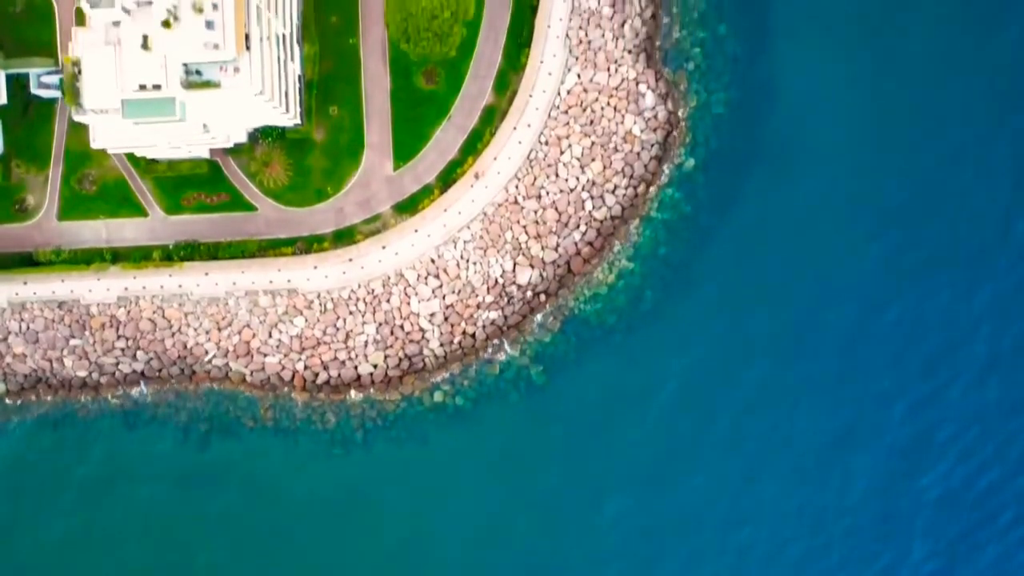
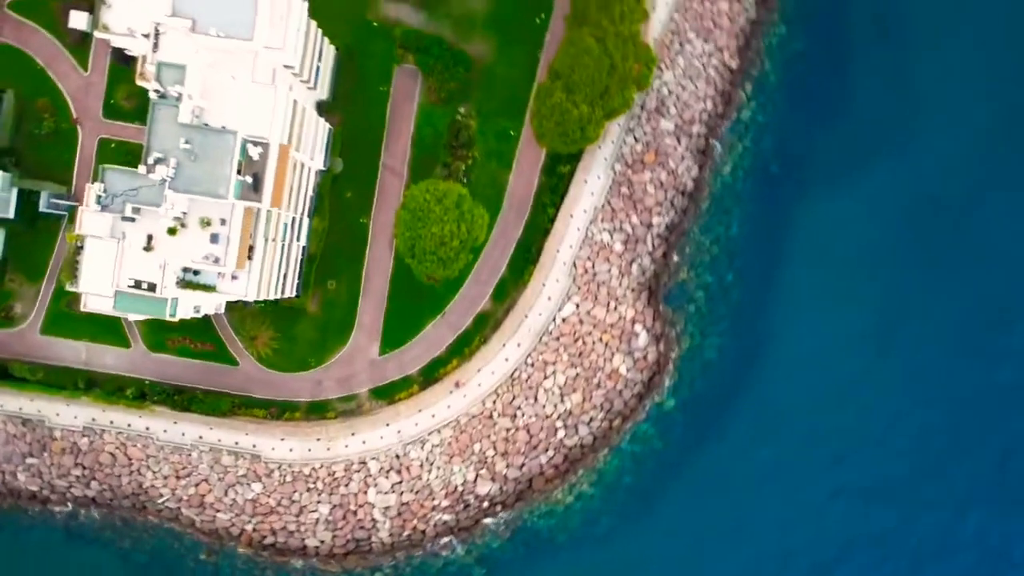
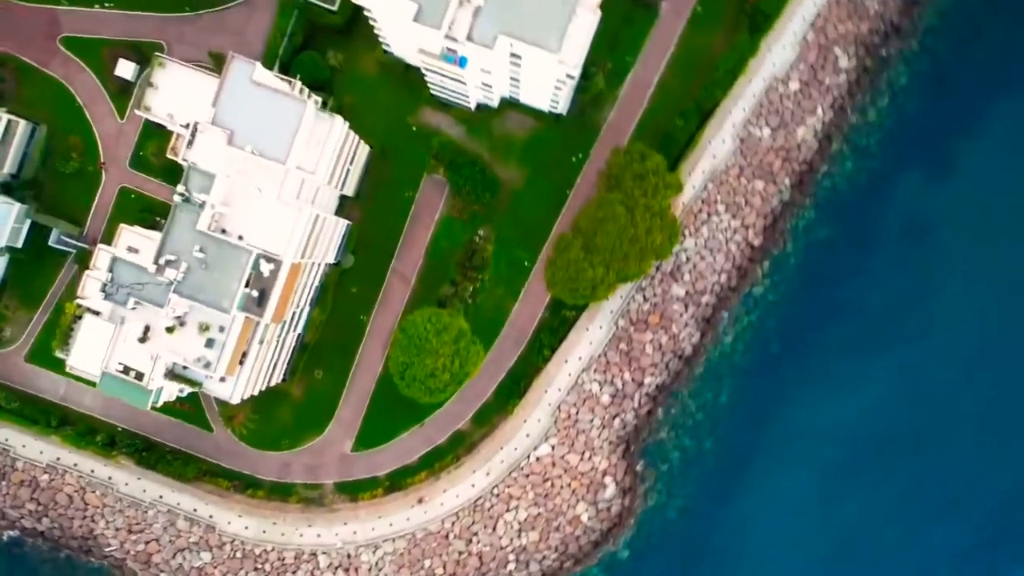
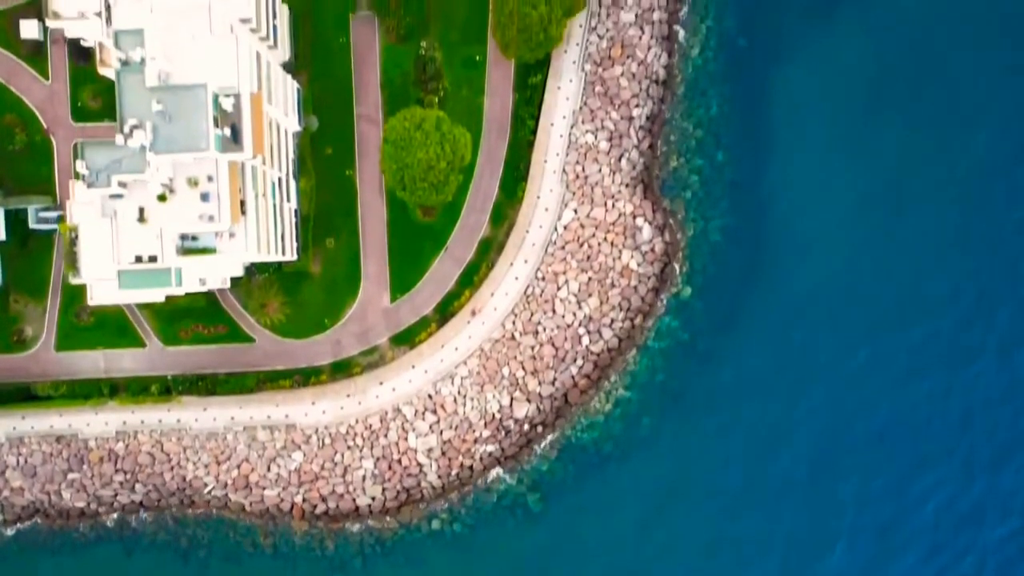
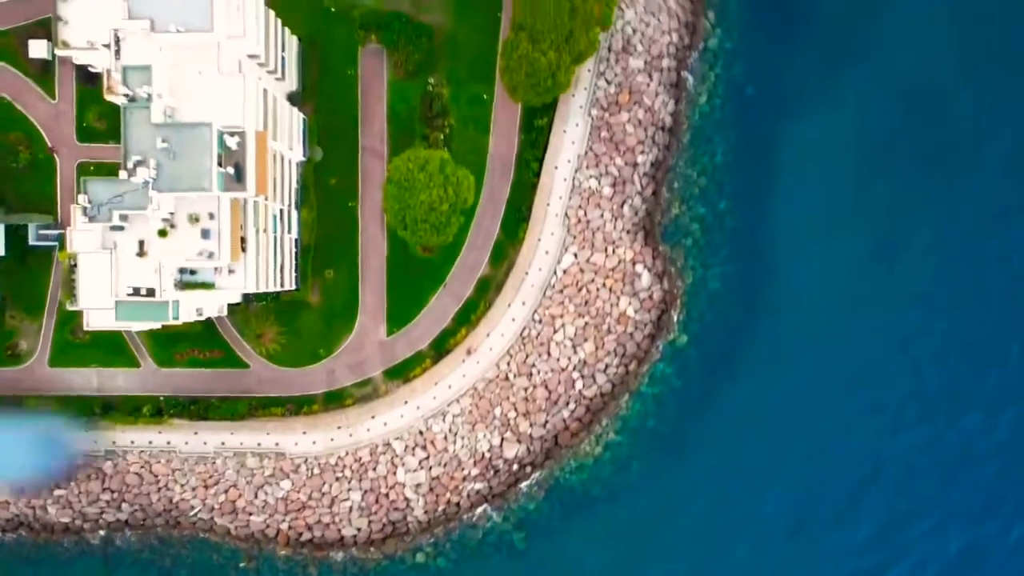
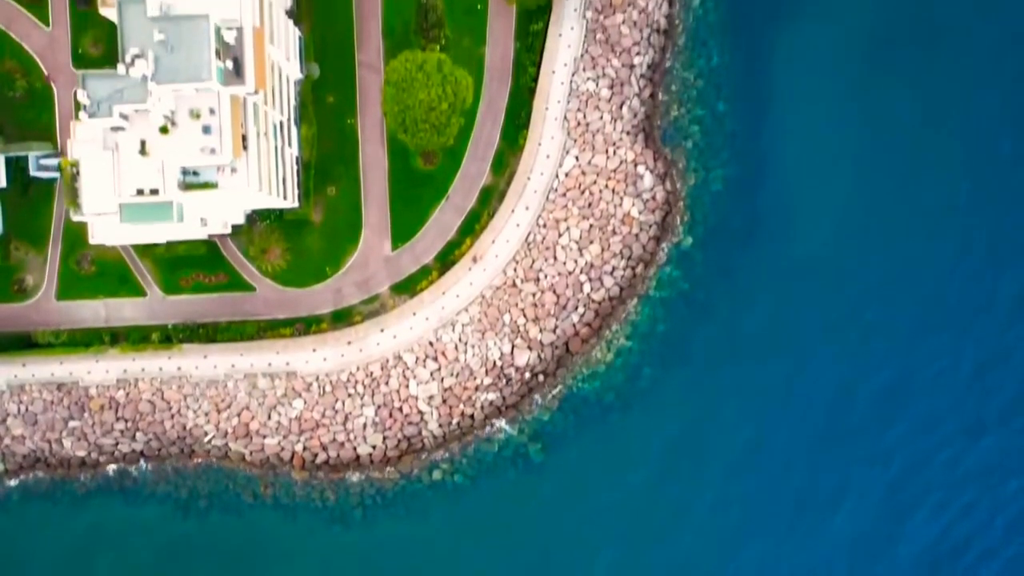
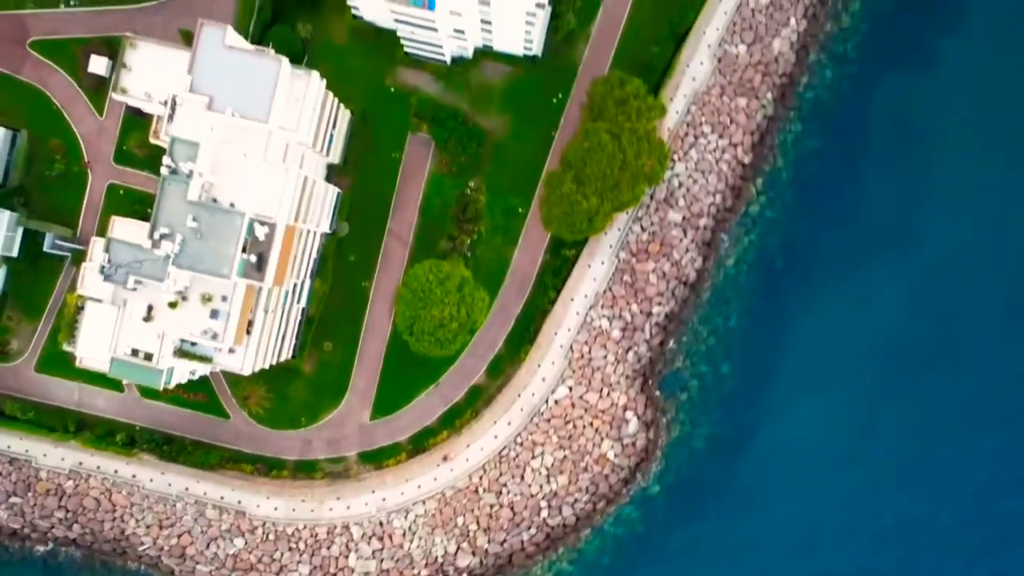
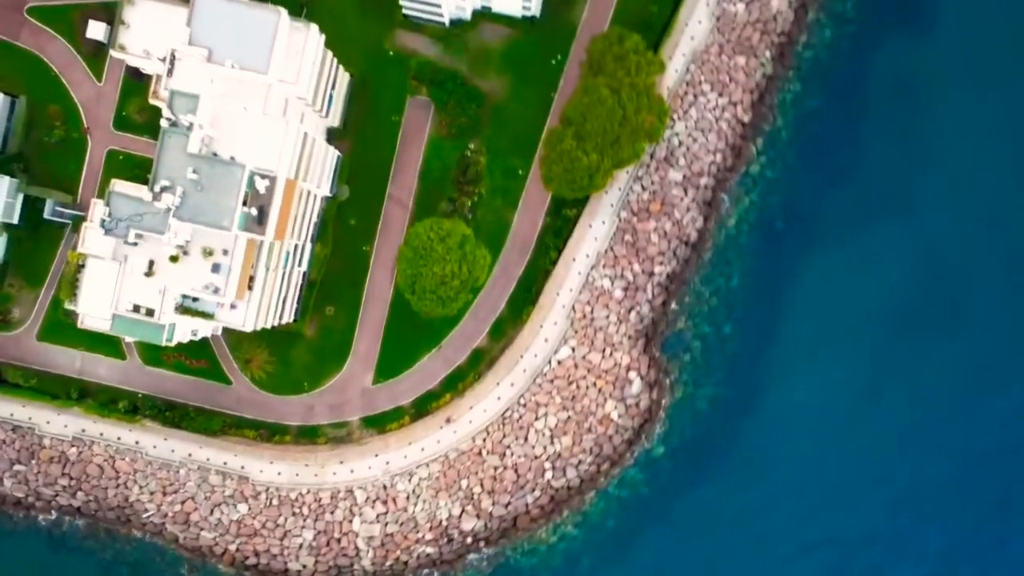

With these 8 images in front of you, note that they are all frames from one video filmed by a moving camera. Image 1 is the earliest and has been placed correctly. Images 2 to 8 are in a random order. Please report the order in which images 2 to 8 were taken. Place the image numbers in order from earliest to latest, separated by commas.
6, 4, 5, 2, 8, 7, 3
